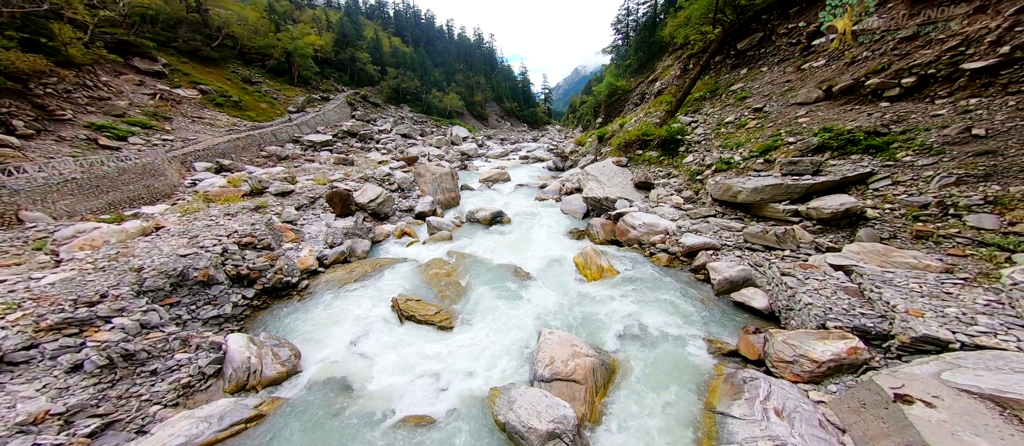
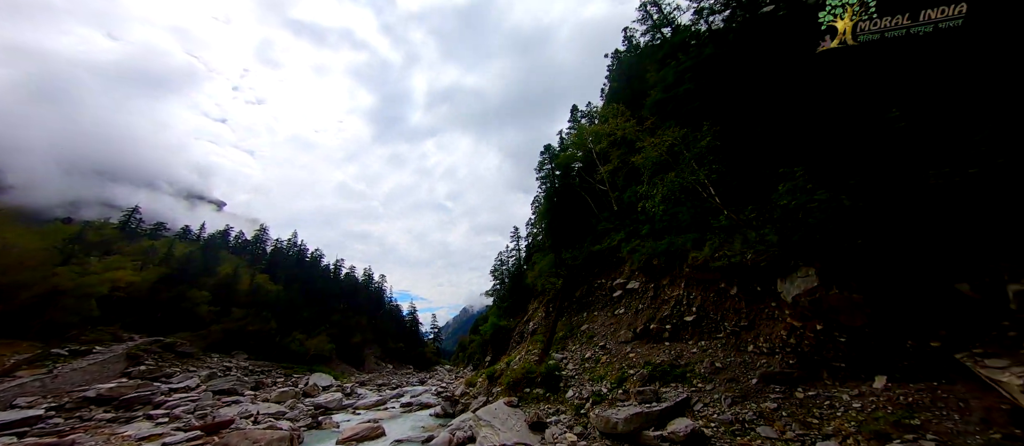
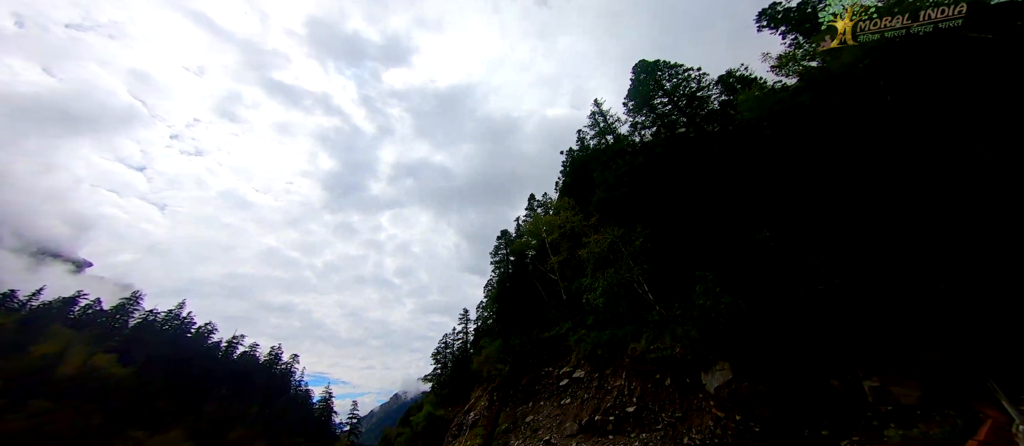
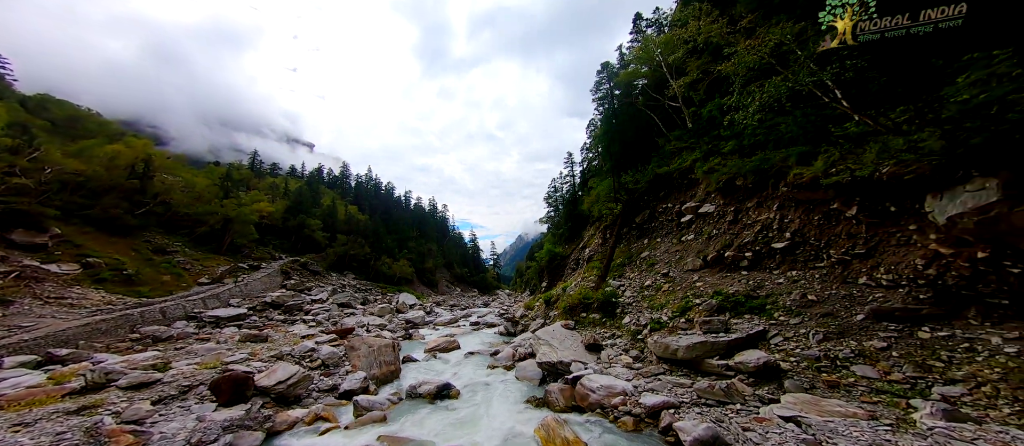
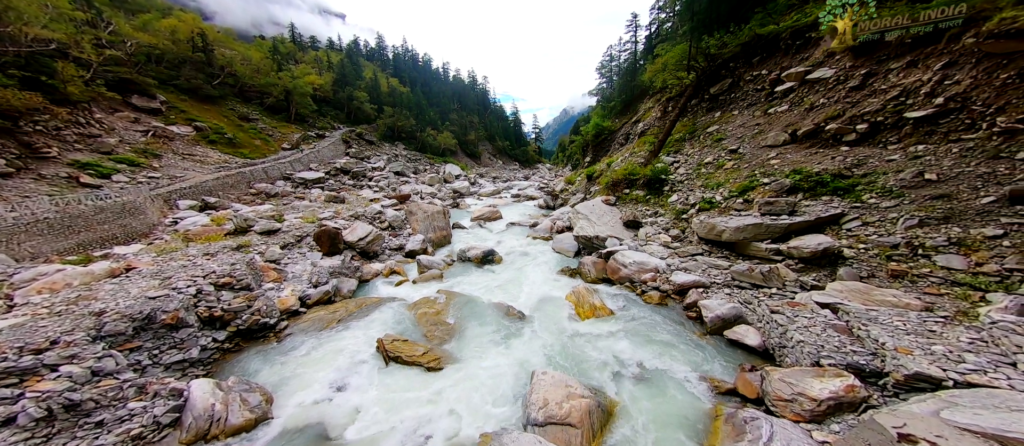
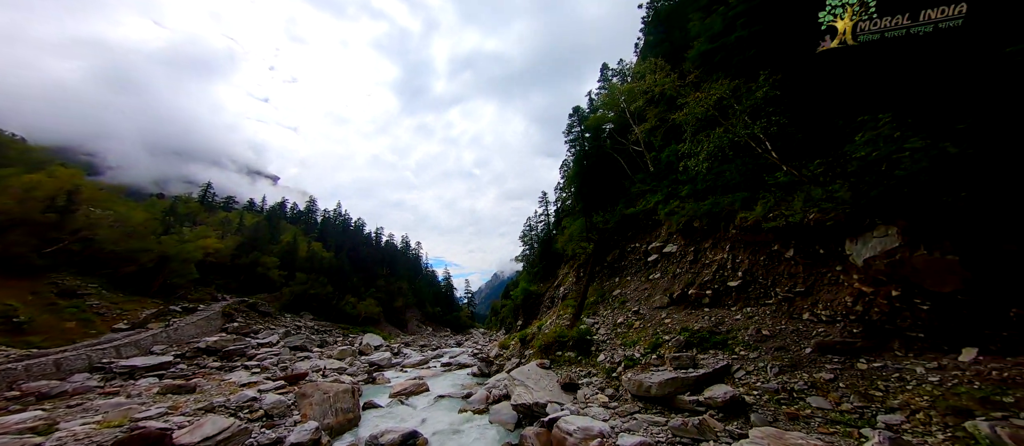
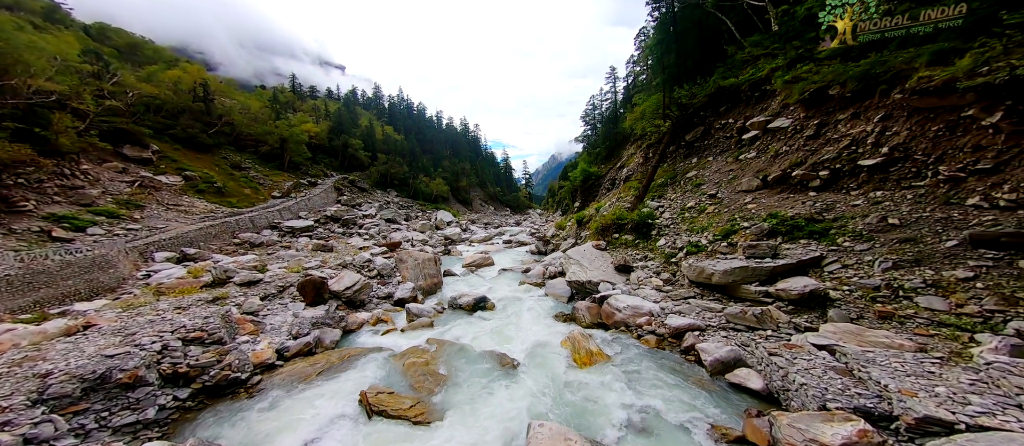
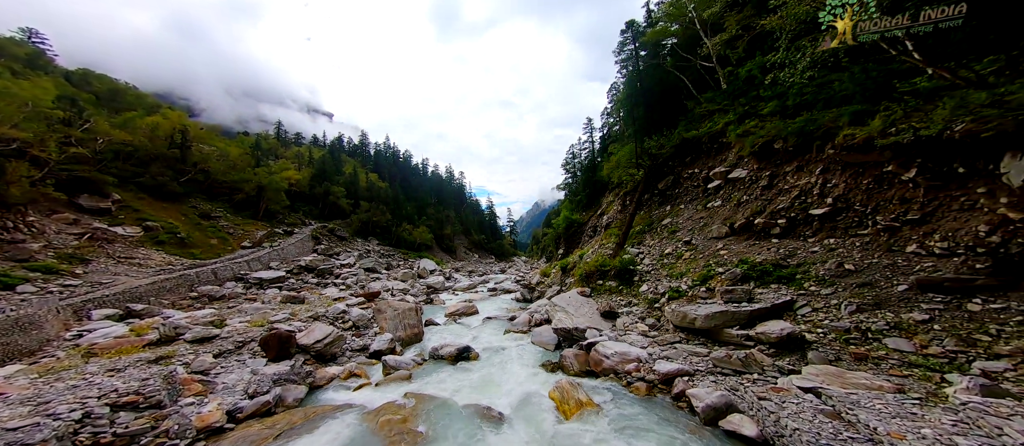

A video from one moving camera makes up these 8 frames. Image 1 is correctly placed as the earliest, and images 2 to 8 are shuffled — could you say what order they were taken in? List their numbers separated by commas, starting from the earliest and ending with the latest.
5, 7, 8, 4, 6, 2, 3
